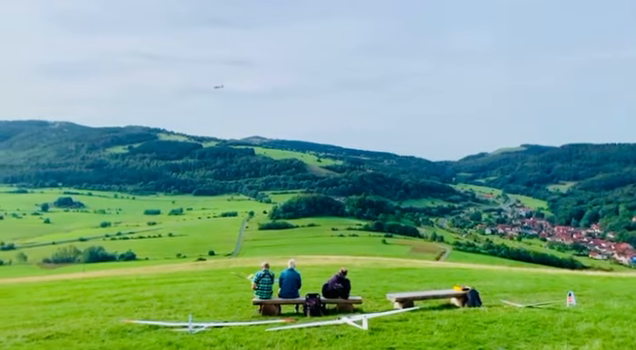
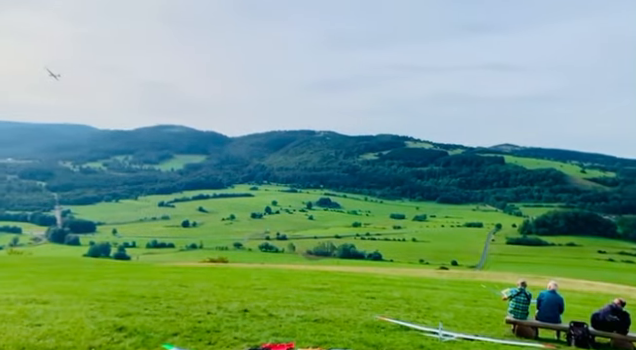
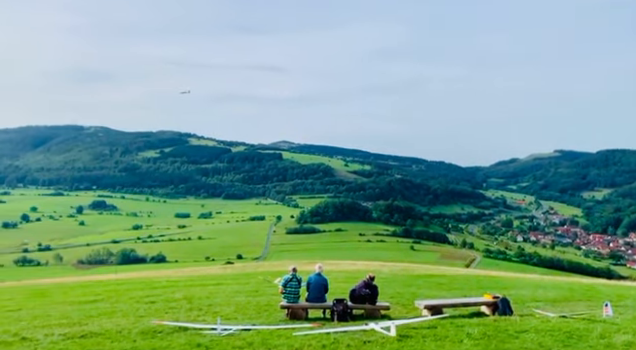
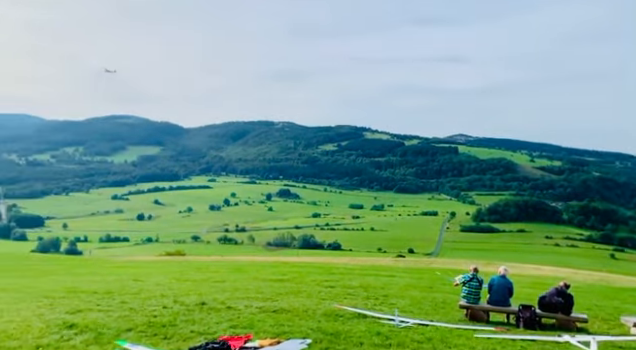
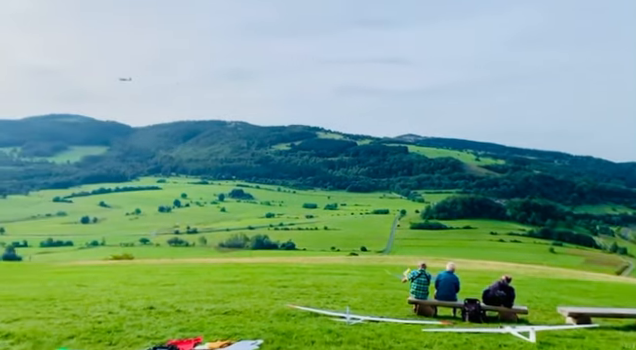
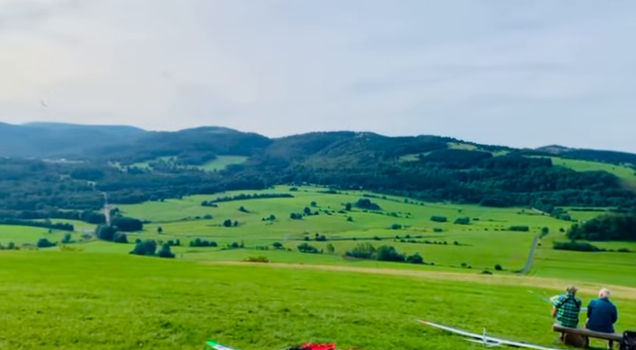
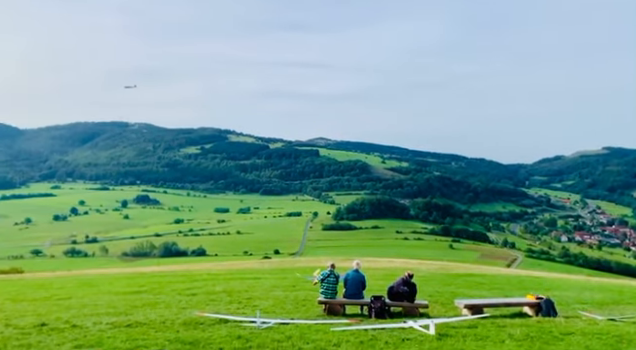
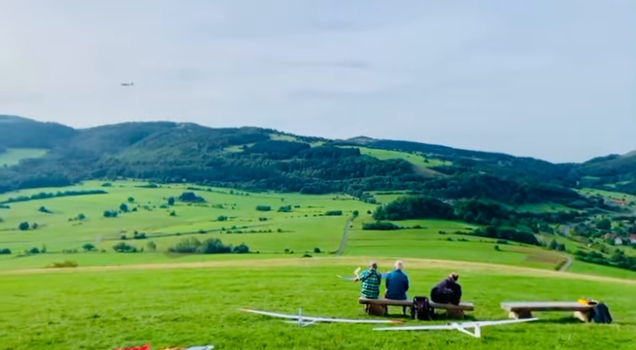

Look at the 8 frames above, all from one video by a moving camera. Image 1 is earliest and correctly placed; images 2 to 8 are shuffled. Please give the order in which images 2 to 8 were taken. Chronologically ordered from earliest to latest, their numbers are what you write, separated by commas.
3, 7, 8, 5, 4, 2, 6
